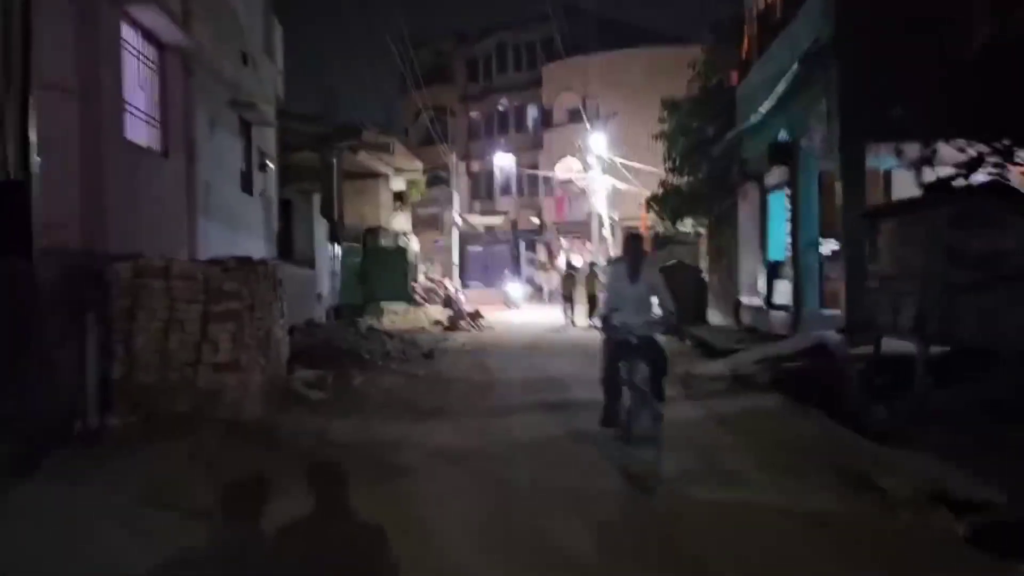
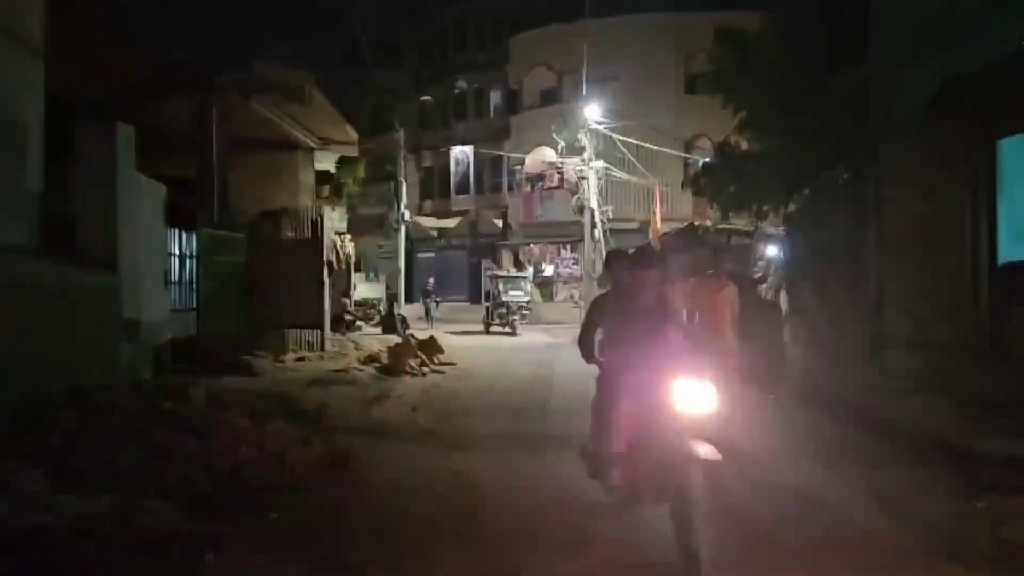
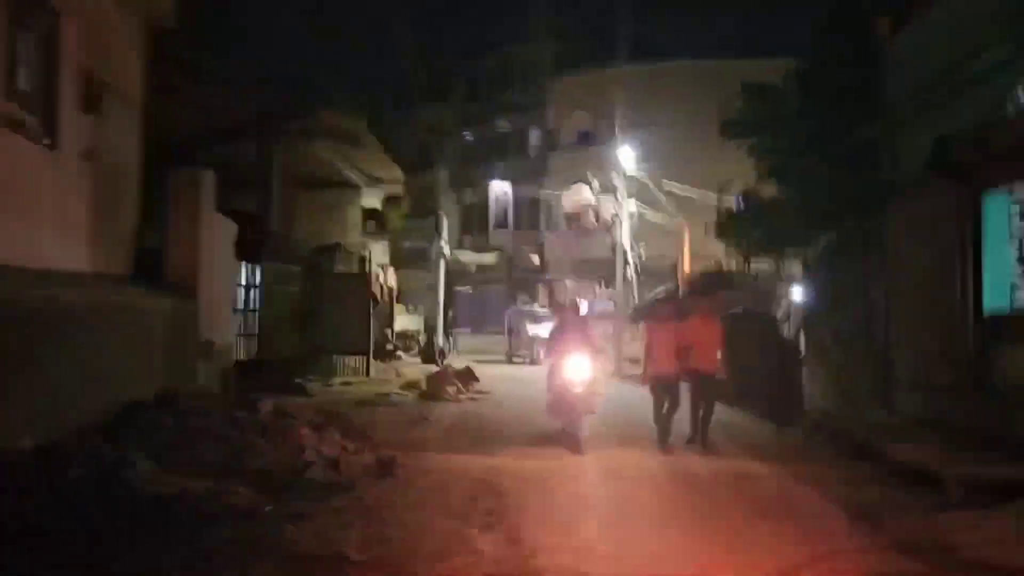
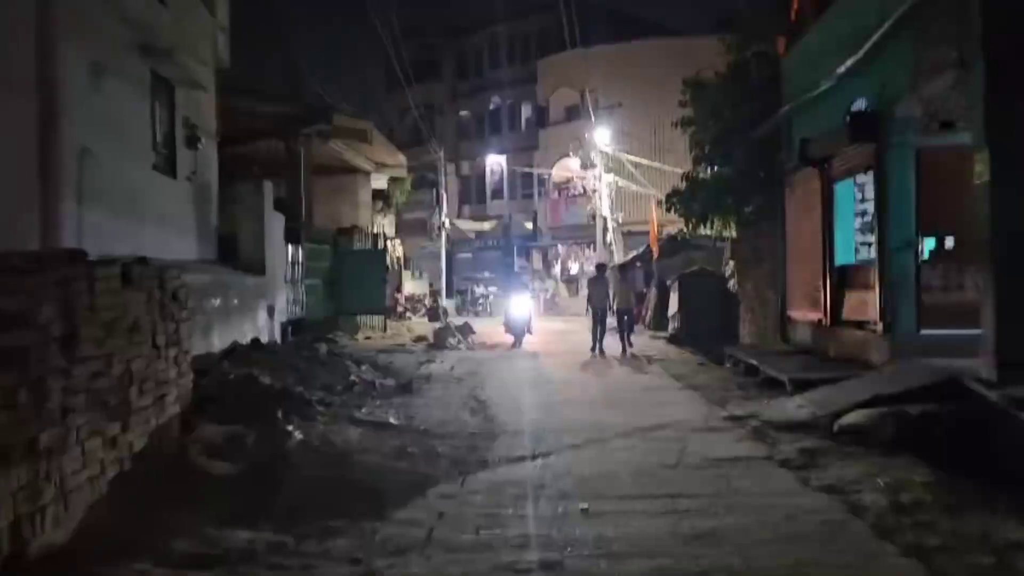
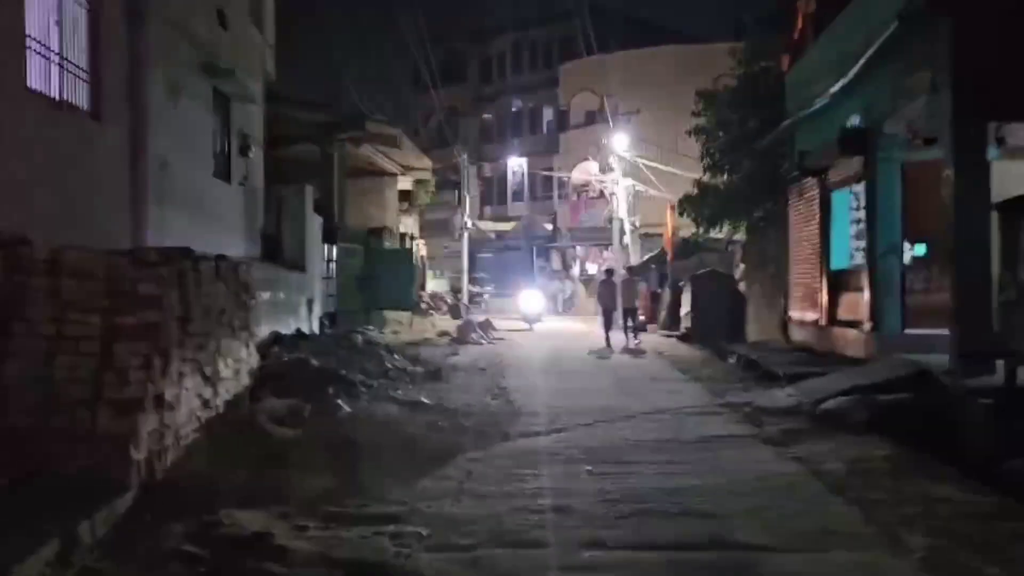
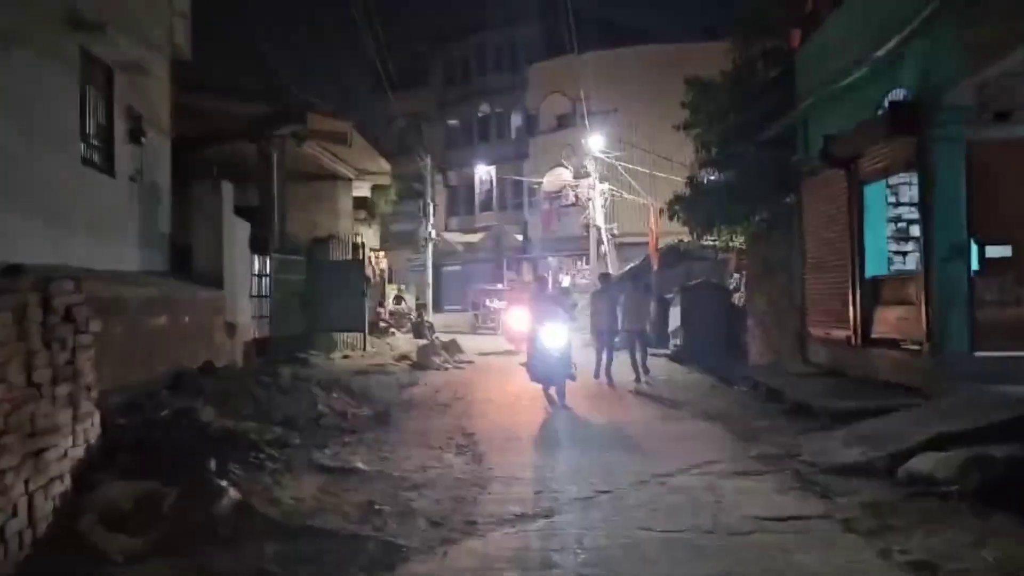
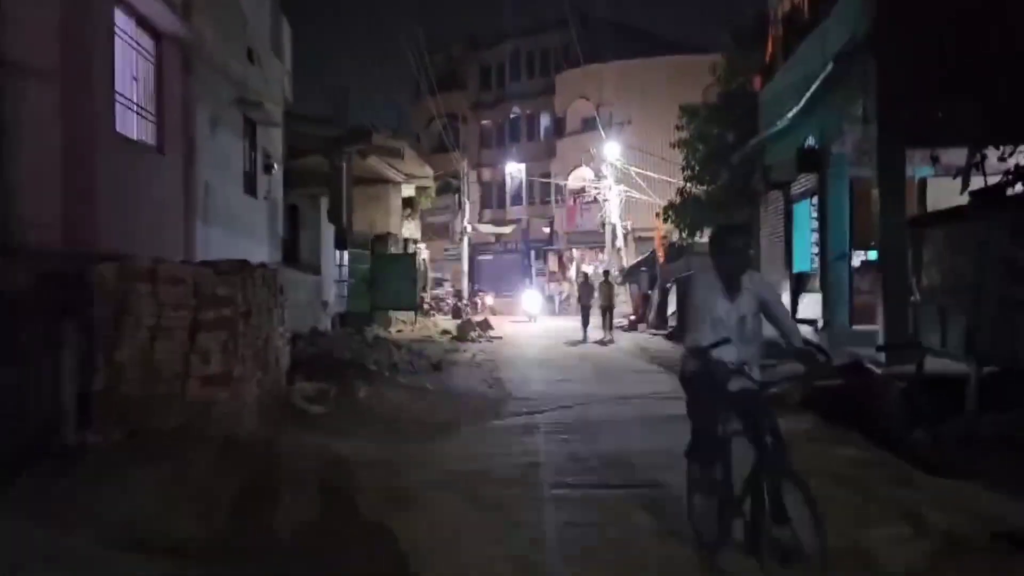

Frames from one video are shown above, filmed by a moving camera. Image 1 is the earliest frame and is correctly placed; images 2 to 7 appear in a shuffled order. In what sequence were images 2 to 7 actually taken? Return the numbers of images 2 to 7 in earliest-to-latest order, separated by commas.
7, 5, 4, 6, 3, 2
